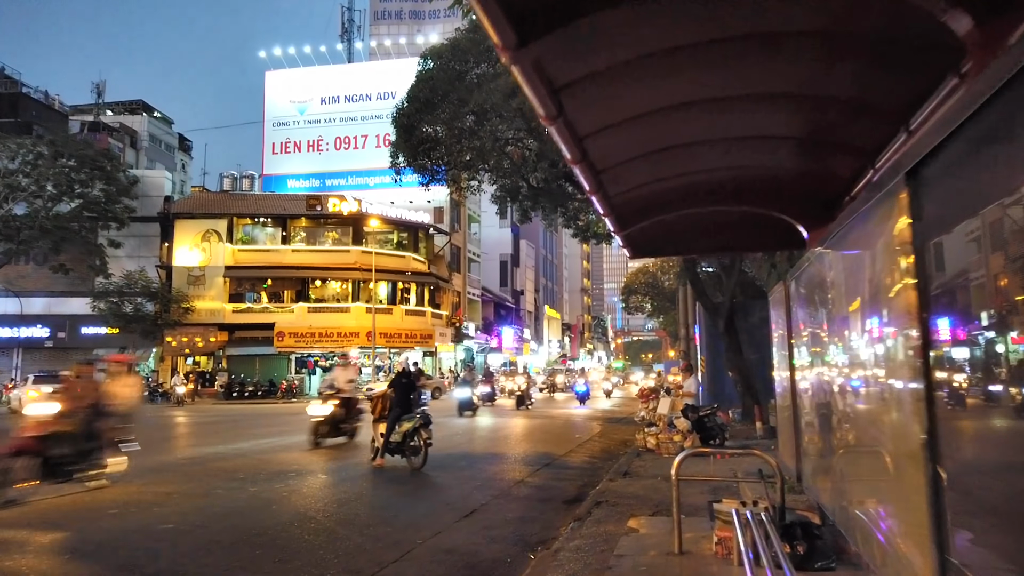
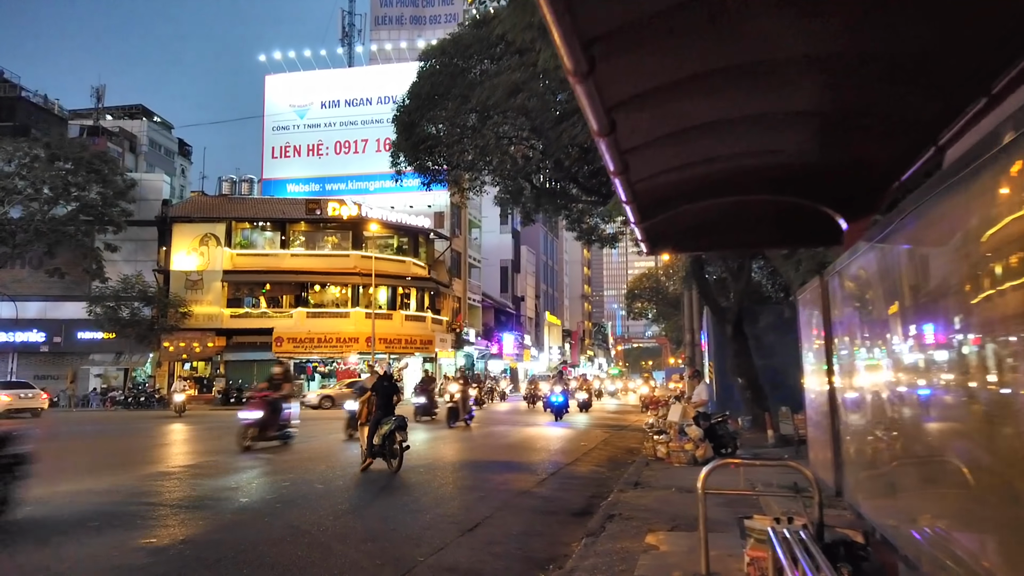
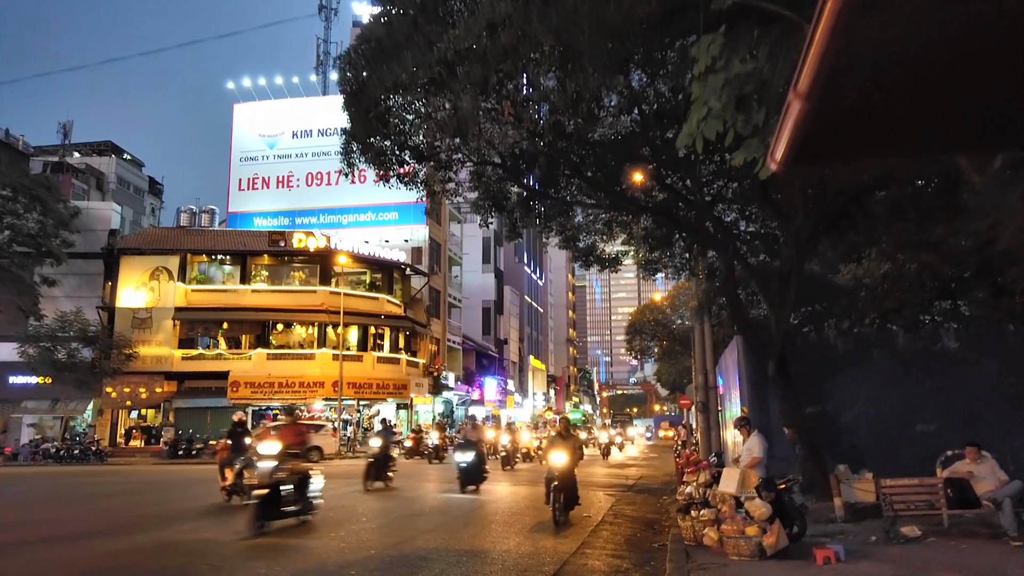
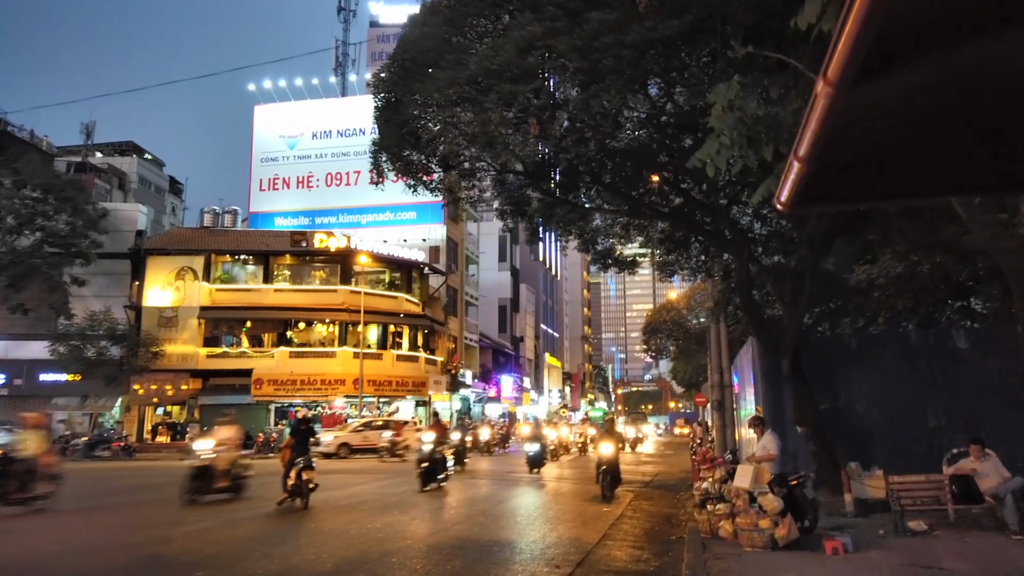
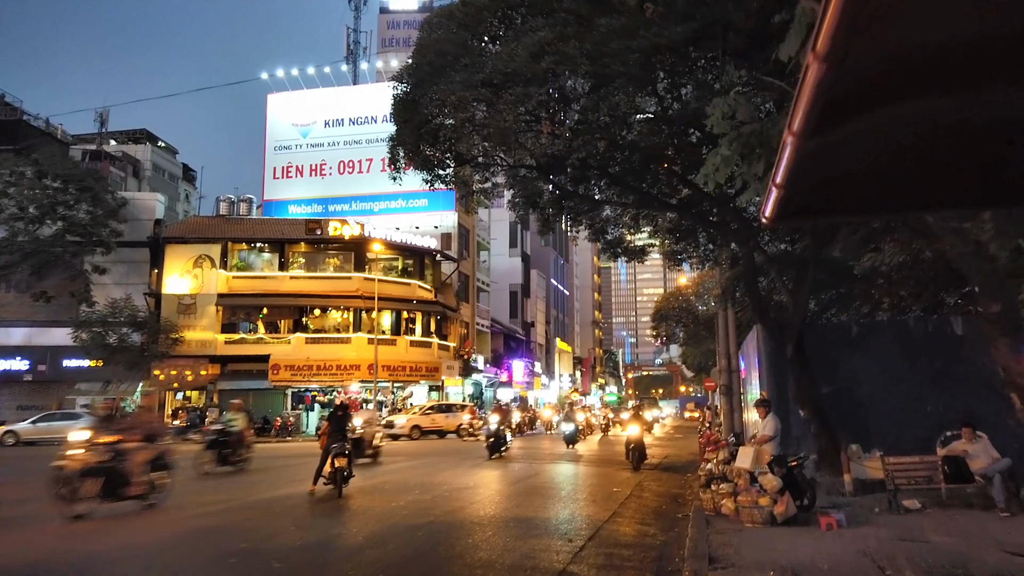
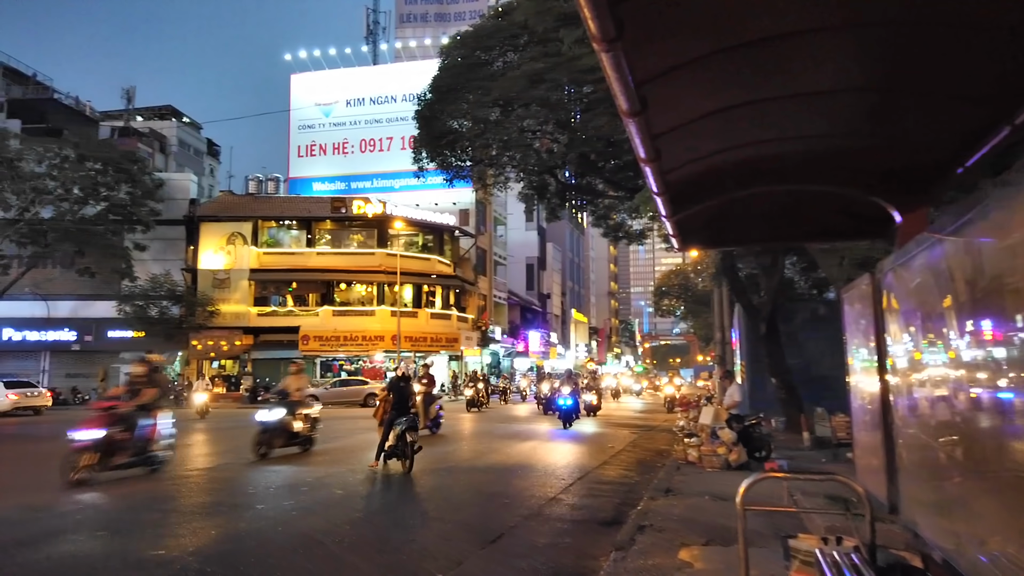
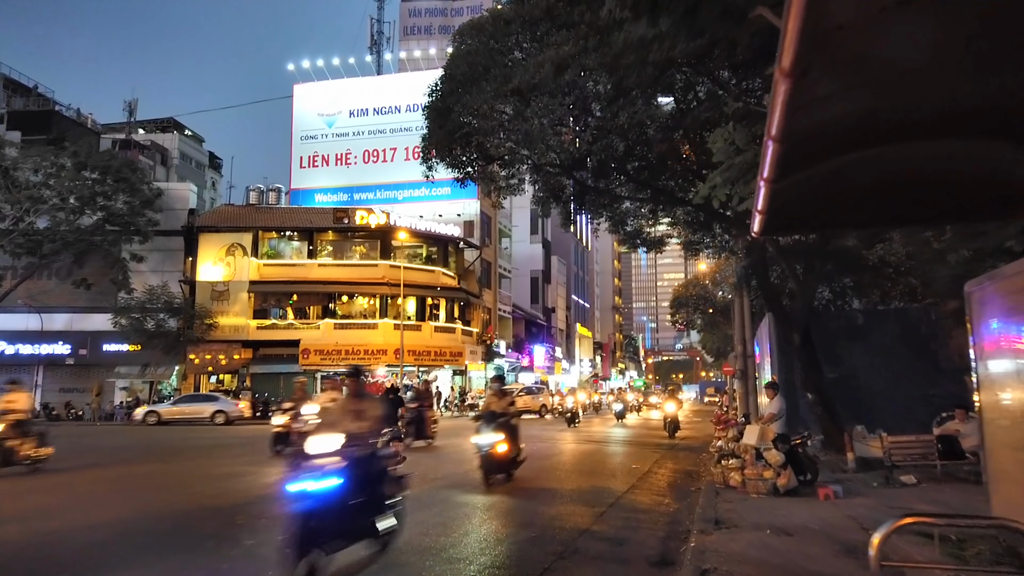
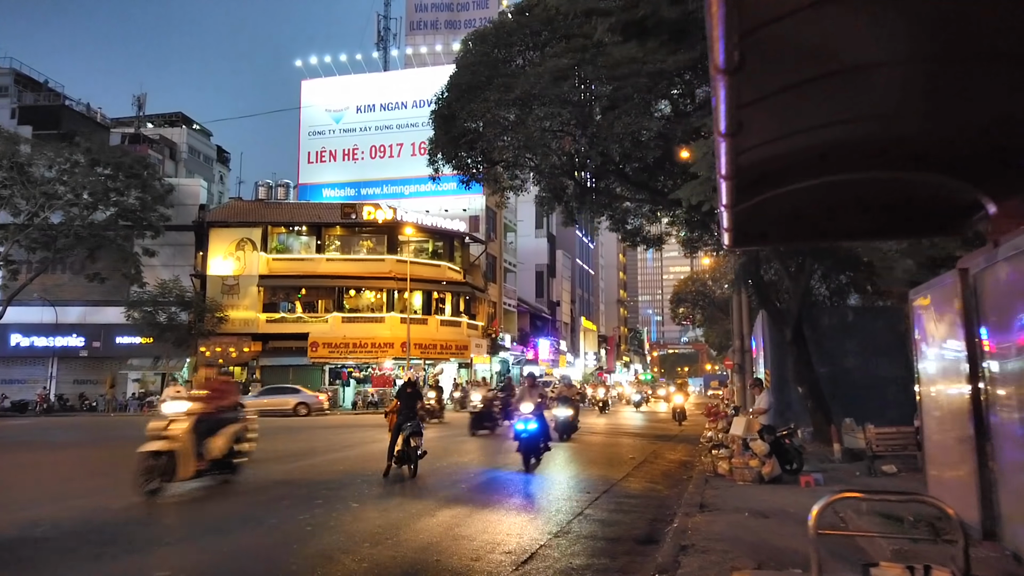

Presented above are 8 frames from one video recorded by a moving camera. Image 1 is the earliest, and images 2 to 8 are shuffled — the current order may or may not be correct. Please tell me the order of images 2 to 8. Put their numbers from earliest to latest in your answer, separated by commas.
2, 6, 8, 7, 5, 4, 3
